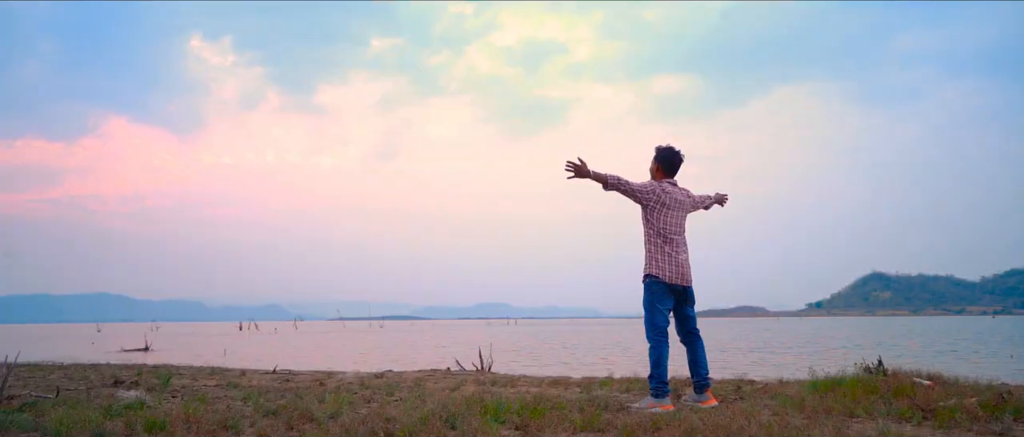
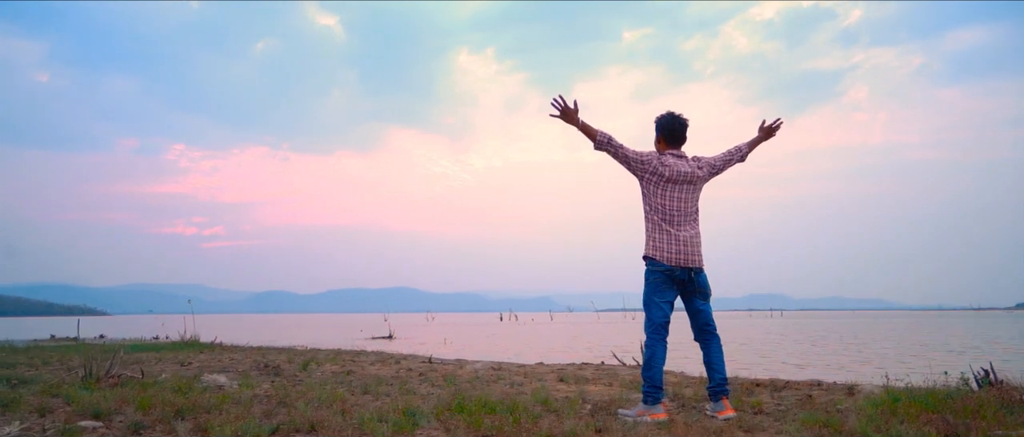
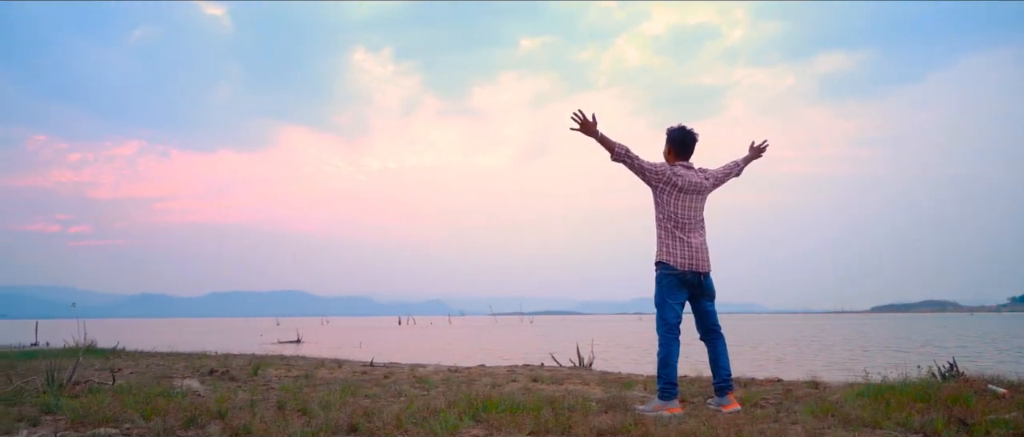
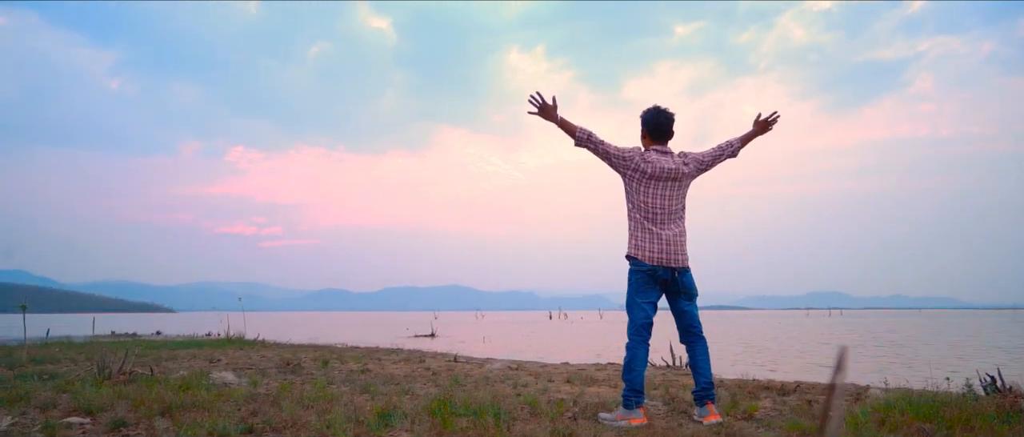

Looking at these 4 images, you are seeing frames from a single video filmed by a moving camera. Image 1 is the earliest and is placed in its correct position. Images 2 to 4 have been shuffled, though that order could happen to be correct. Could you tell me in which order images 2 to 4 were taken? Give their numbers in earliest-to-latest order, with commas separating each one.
3, 2, 4
